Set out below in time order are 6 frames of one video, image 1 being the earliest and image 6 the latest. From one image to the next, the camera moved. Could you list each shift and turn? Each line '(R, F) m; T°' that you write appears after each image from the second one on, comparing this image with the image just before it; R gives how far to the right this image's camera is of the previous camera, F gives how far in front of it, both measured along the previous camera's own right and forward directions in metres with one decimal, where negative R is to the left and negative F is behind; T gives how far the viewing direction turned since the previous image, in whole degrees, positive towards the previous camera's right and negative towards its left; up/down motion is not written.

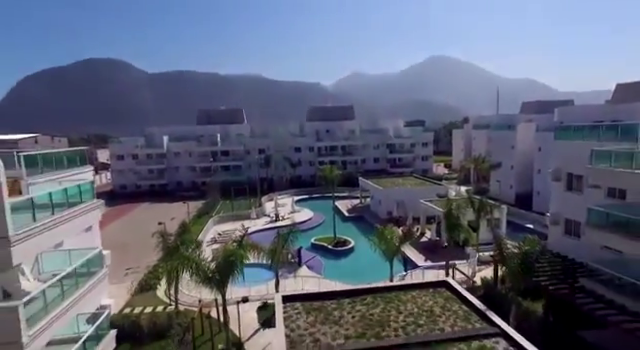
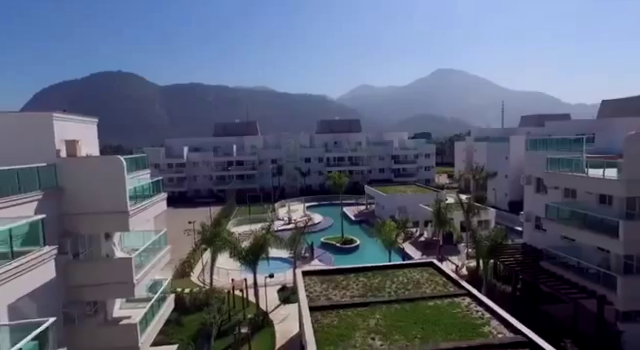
(-0.3, -4.9) m; -1°
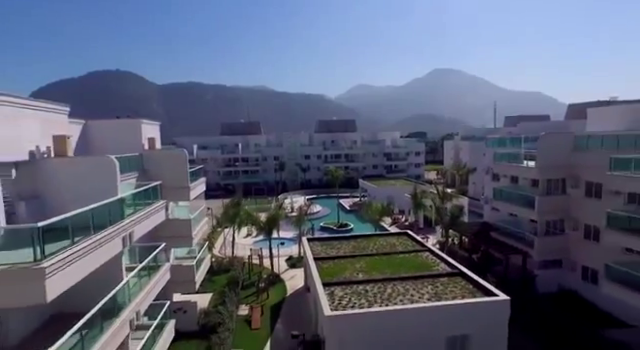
(-0.2, -6.8) m; 0°
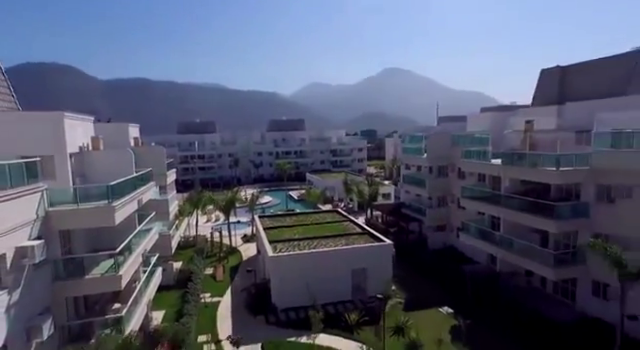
(+0.7, -7.9) m; +7°
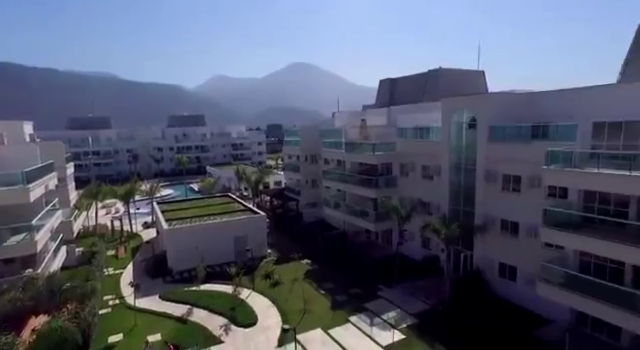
(+2.1, -7.5) m; +14°
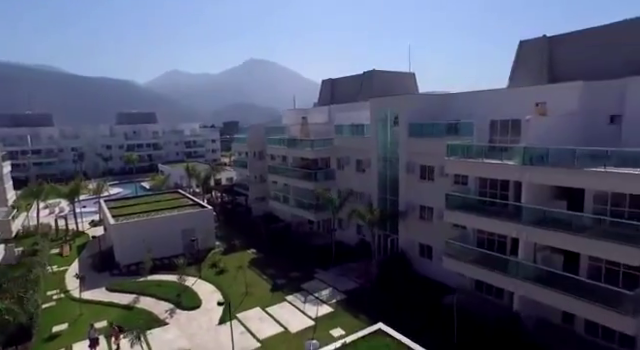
(+1.6, -2.4) m; +6°
